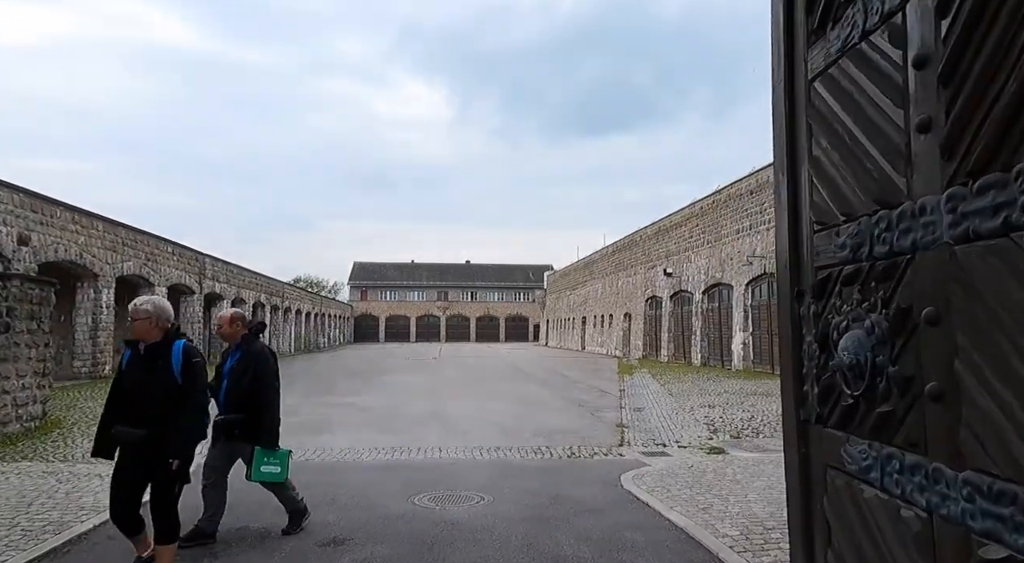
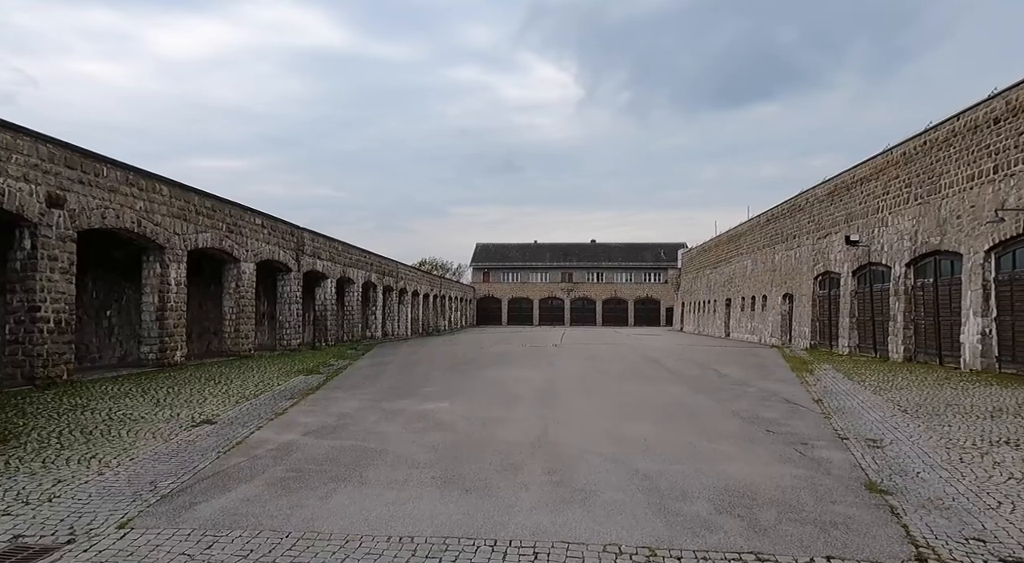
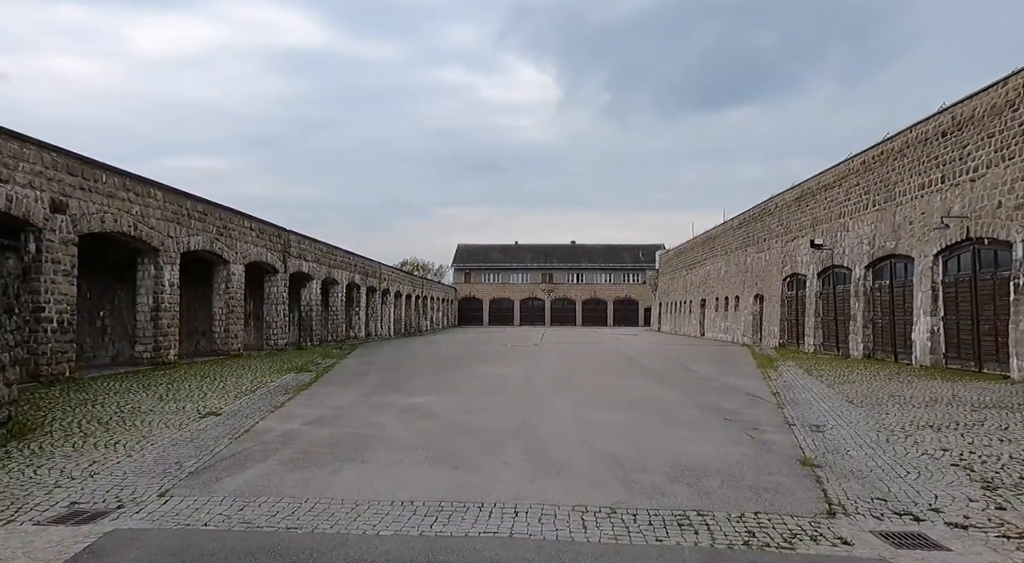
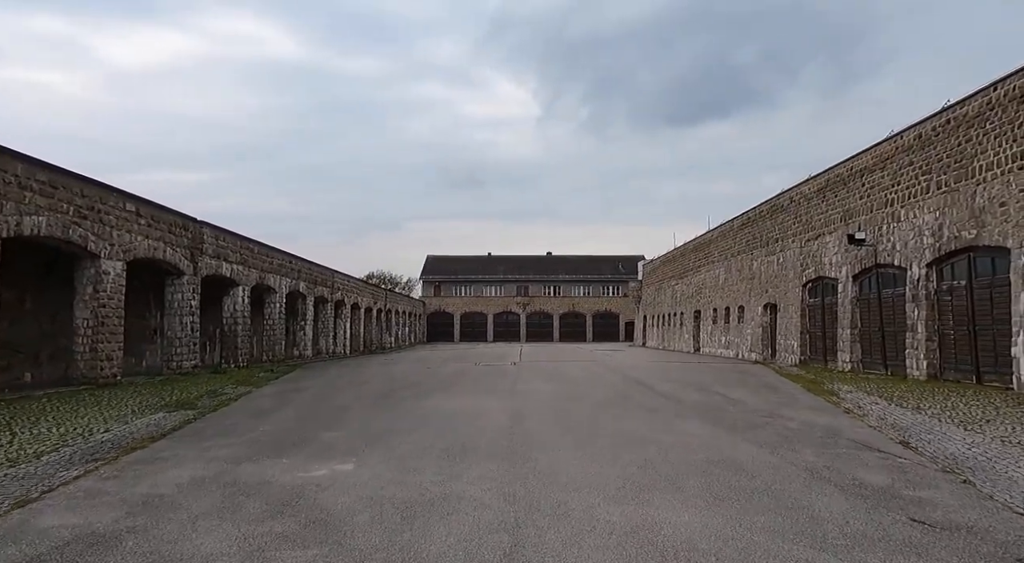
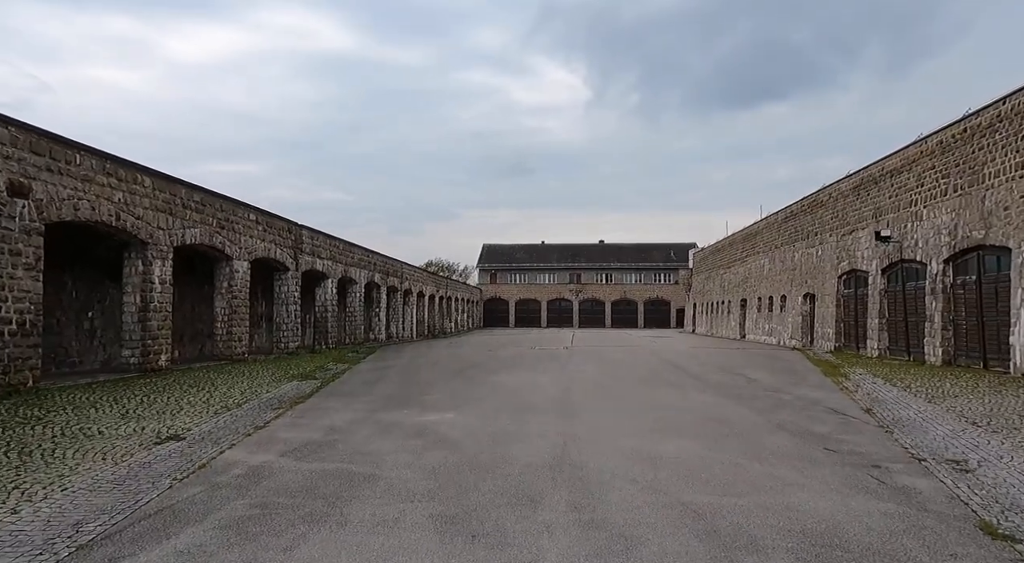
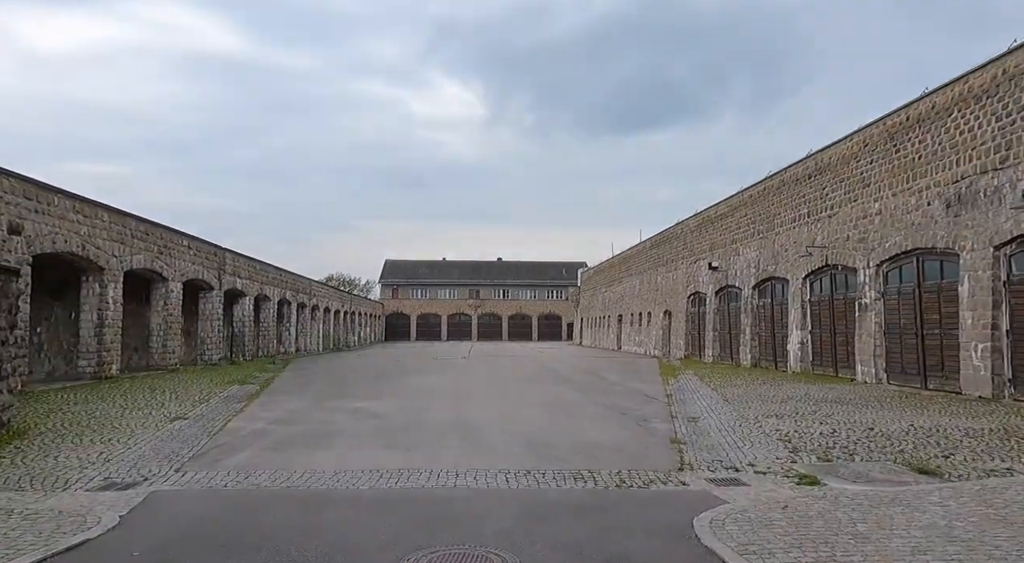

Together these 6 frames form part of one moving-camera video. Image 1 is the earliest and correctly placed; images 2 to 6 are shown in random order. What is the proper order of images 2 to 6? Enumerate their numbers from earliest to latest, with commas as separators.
6, 3, 2, 5, 4
